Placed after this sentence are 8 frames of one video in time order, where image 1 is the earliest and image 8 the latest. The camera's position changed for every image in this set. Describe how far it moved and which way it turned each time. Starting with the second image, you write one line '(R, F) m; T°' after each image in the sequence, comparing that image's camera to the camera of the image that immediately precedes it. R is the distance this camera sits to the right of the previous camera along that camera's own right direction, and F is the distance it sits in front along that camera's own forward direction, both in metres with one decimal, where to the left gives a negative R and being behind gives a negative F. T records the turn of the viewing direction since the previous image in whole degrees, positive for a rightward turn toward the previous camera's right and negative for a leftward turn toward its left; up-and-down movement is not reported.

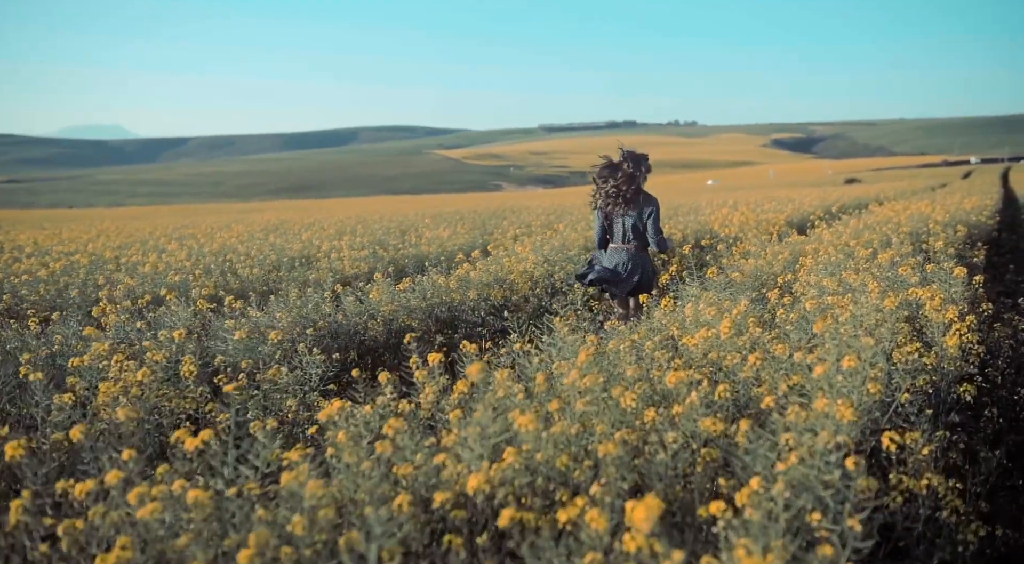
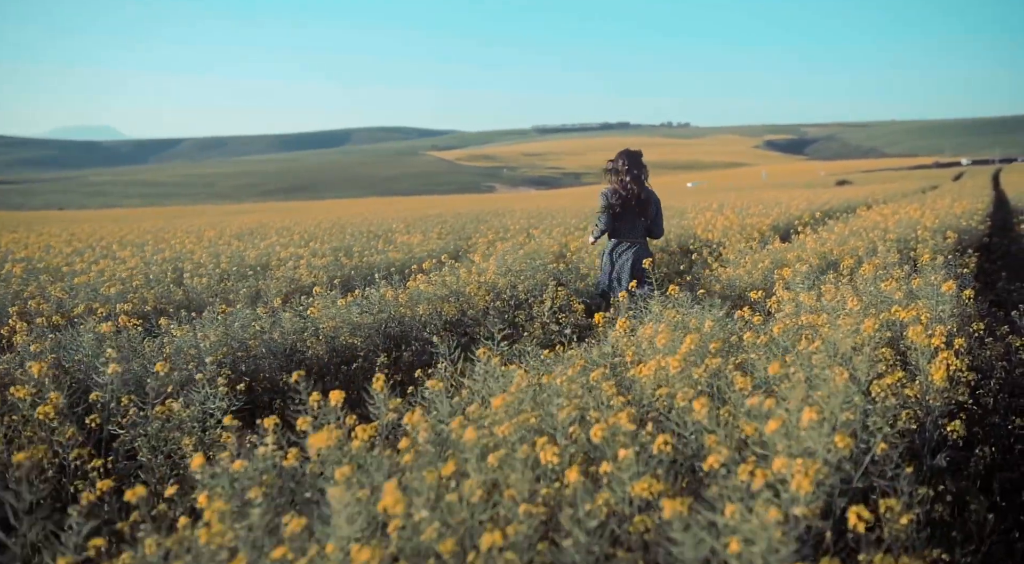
(+0.3, +0.5) m; 0°
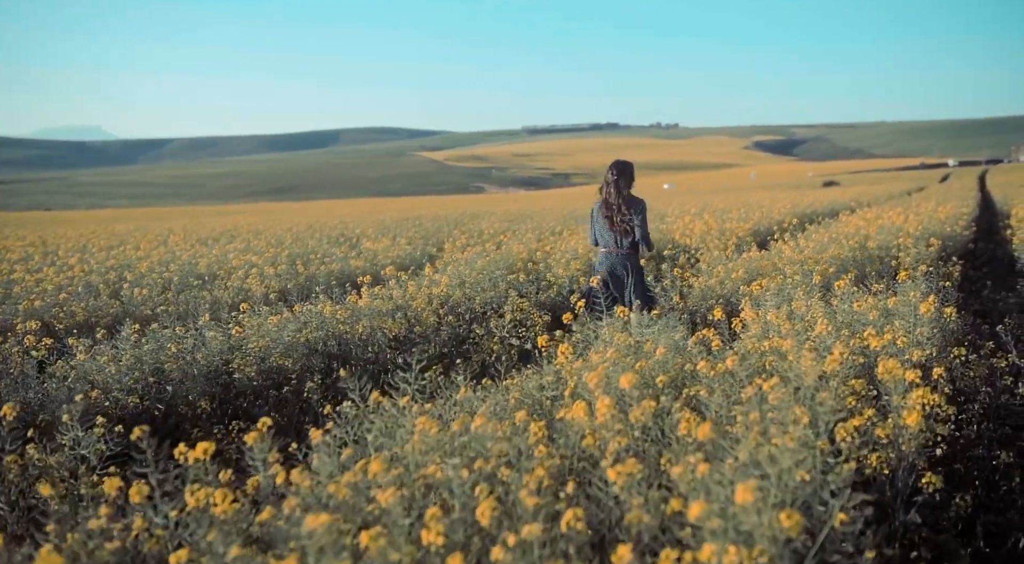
(+0.3, +0.4) m; +1°
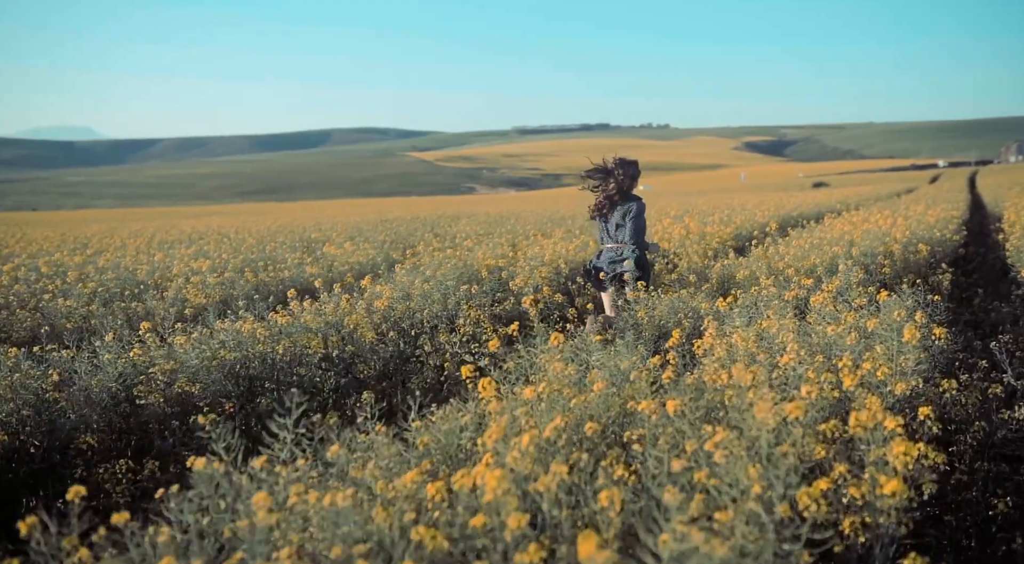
(+0.3, +0.6) m; +1°
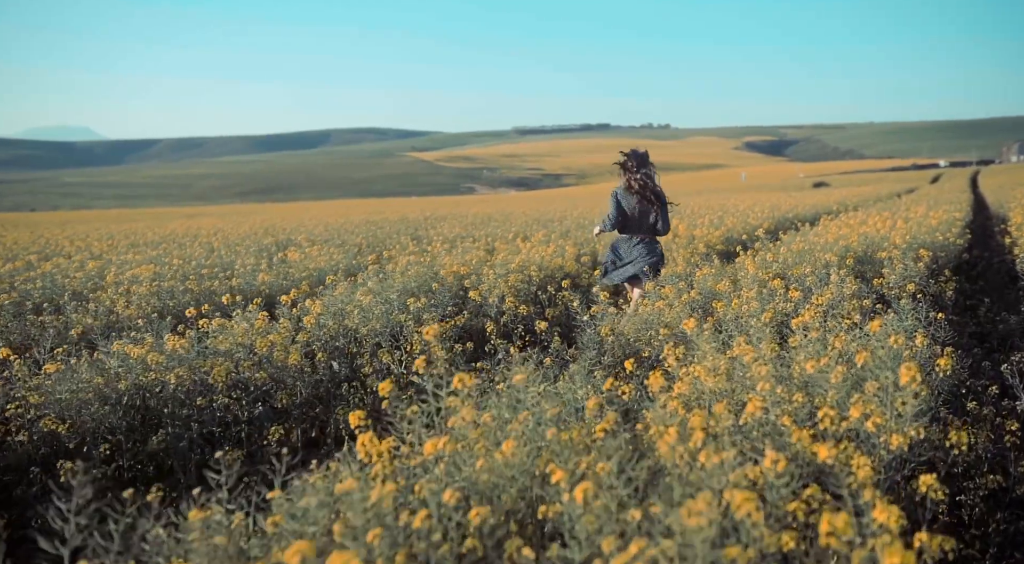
(+0.4, +0.7) m; 0°
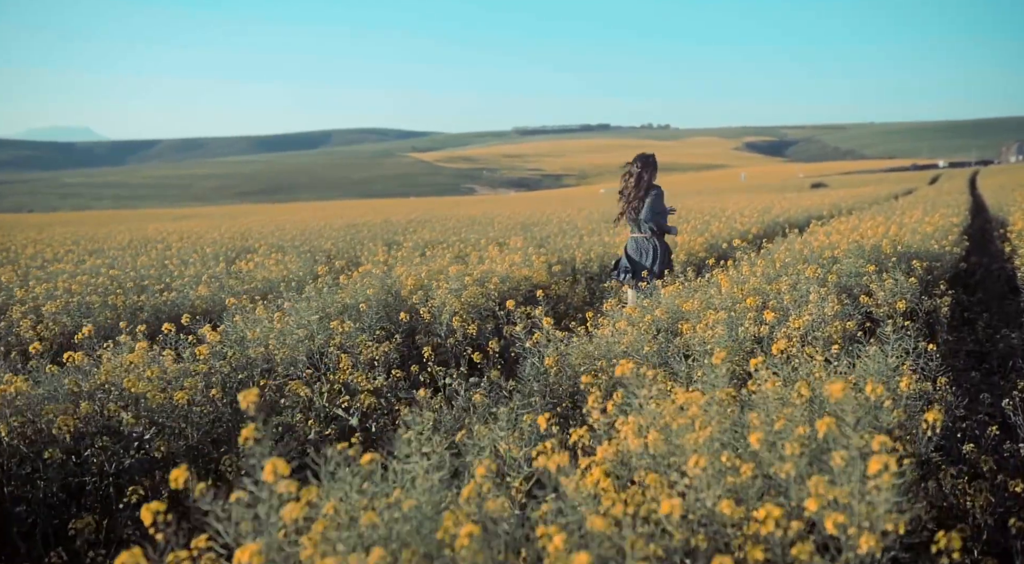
(+0.4, +0.7) m; 0°
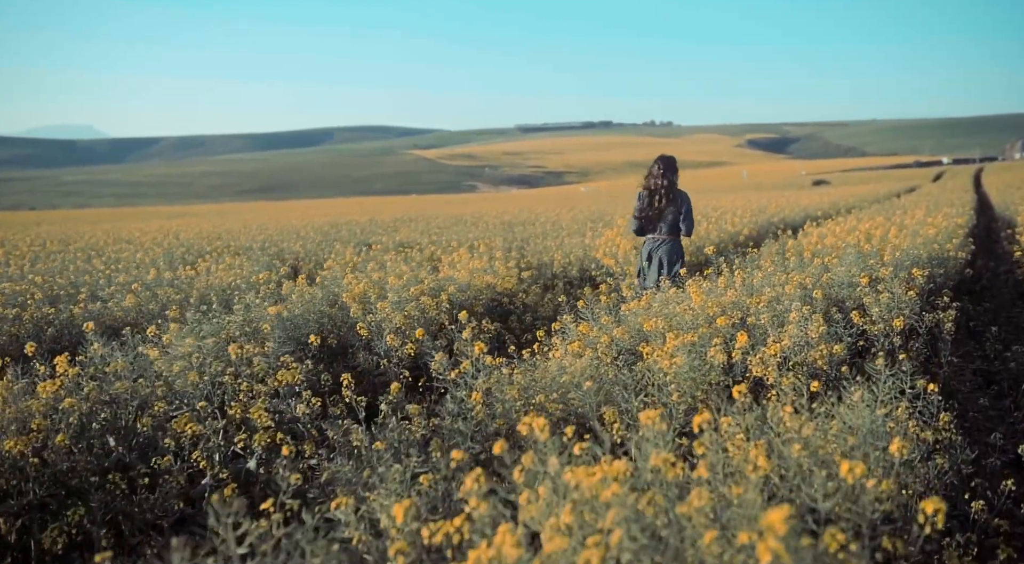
(+0.4, +0.7) m; 0°
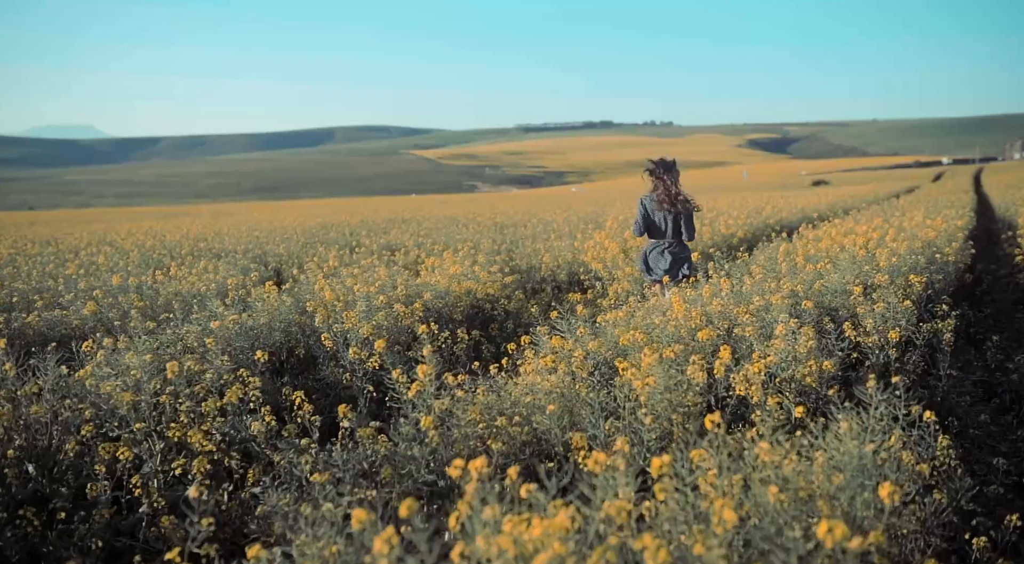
(+0.2, +0.3) m; 0°
